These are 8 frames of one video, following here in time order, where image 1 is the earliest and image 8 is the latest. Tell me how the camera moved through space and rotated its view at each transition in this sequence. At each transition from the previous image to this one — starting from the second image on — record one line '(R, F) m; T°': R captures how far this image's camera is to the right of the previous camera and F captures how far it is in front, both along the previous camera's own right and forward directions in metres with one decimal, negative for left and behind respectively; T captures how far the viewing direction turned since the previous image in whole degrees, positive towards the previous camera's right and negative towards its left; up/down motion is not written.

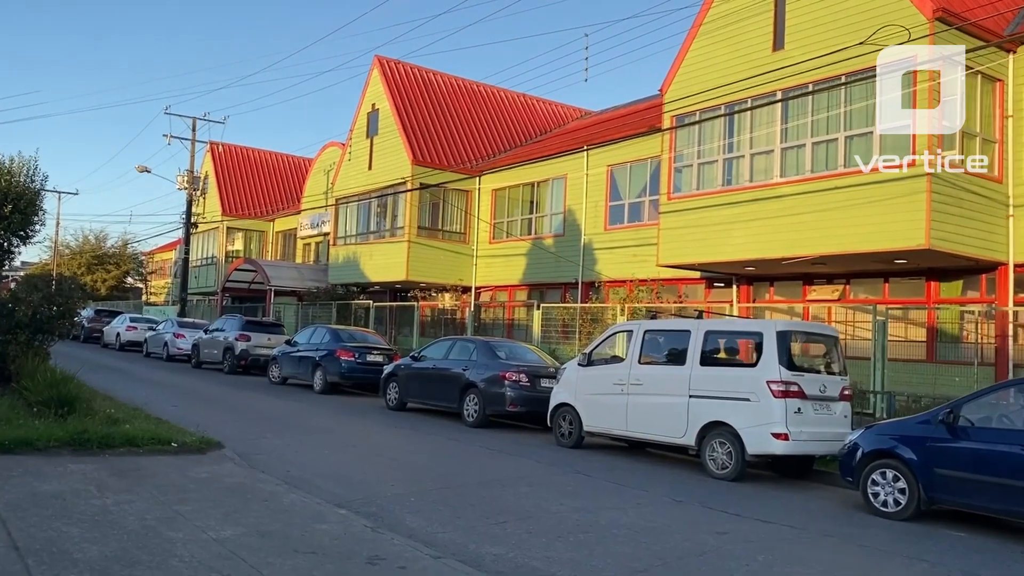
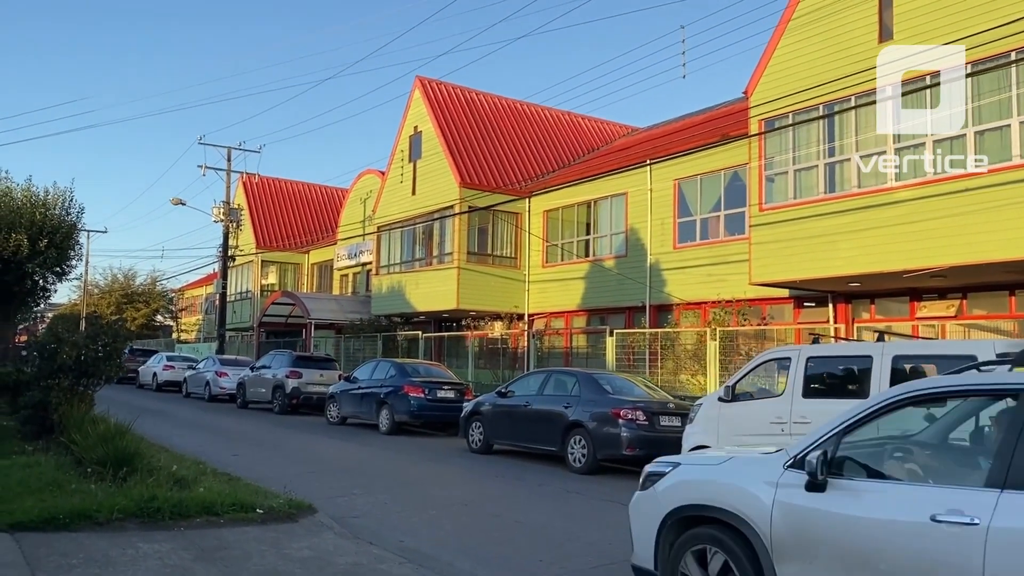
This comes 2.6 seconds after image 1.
(-1.2, +1.7) m; -1°
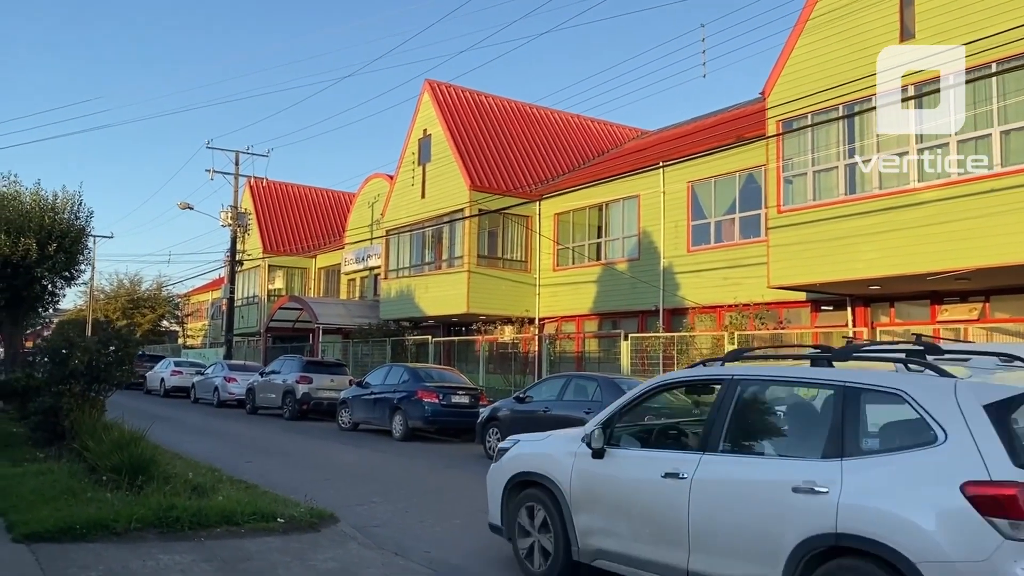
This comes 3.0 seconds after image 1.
(-0.2, +0.2) m; 0°
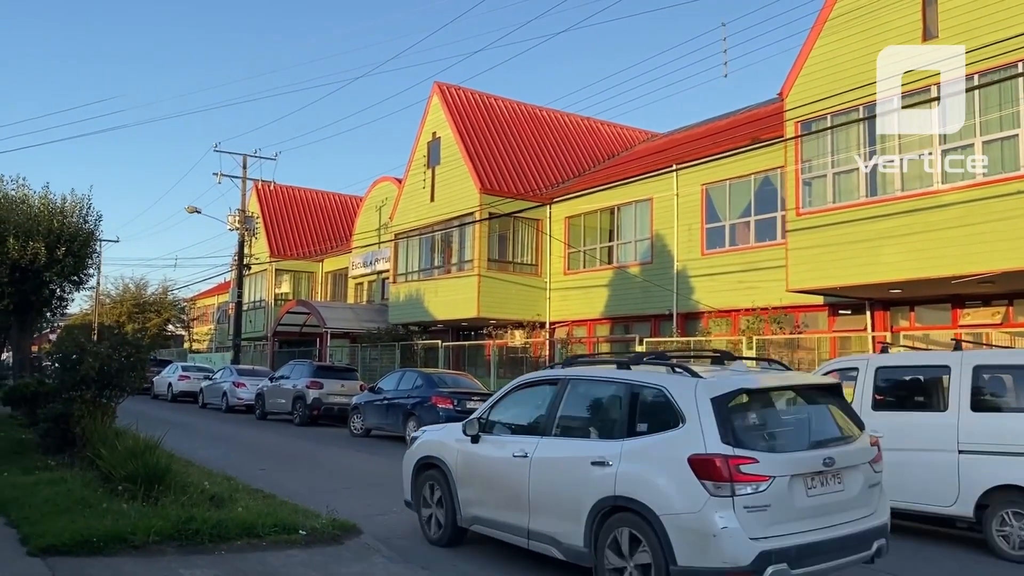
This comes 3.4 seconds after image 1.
(-0.2, +0.2) m; 0°
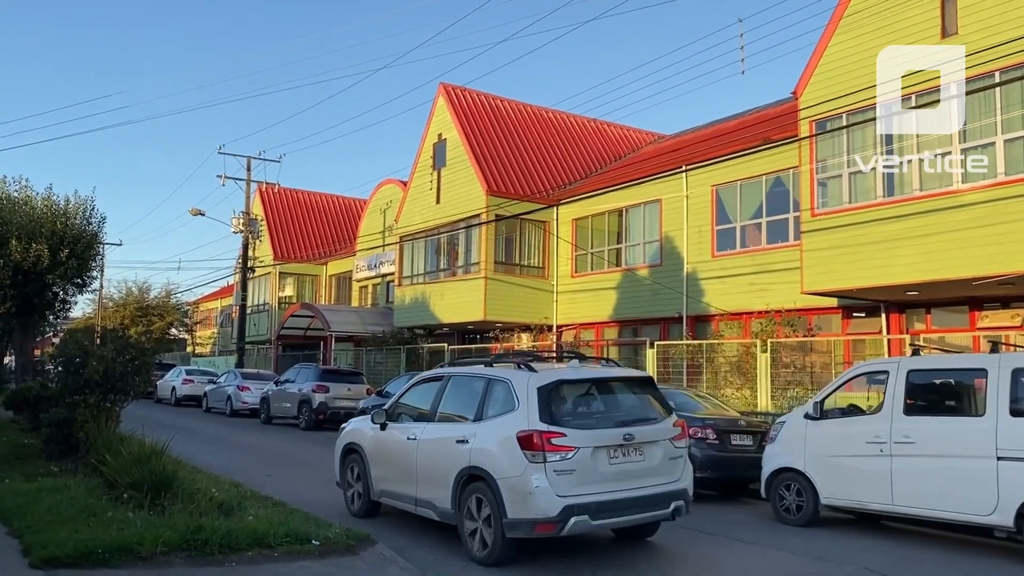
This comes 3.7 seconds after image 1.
(-0.2, +0.3) m; 0°
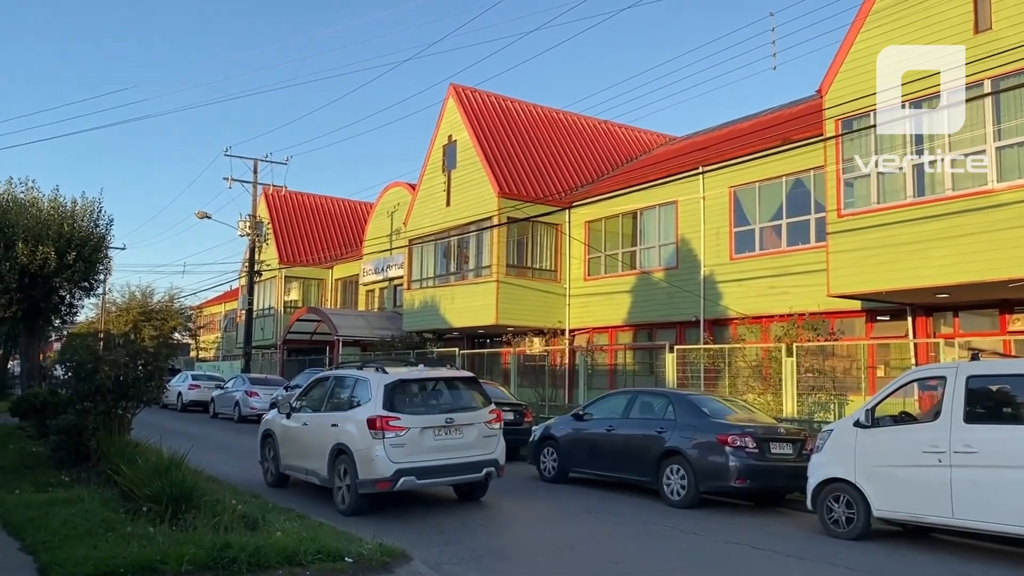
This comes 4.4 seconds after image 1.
(-0.3, +0.4) m; 0°
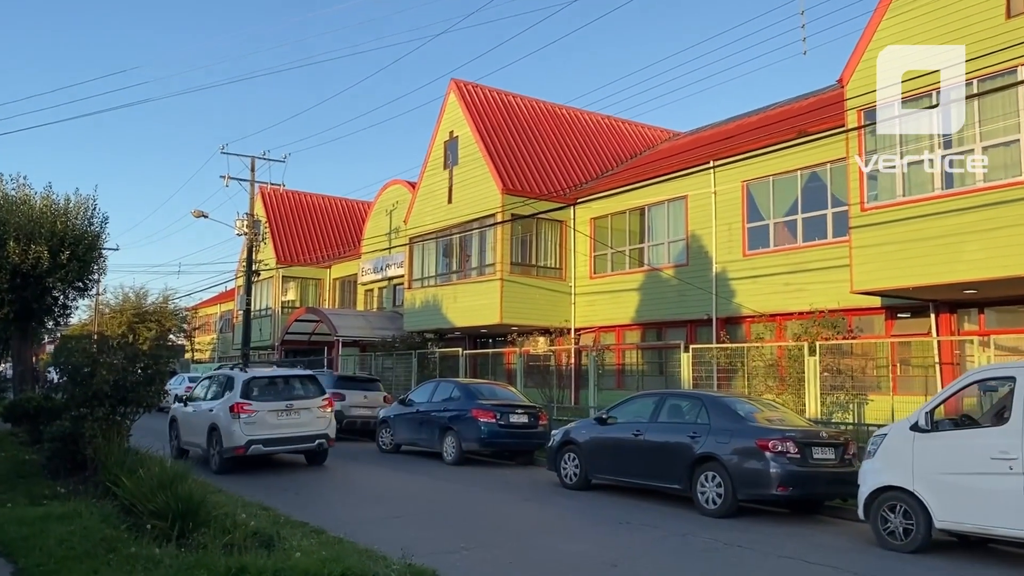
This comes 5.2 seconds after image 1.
(-0.3, +0.6) m; 0°
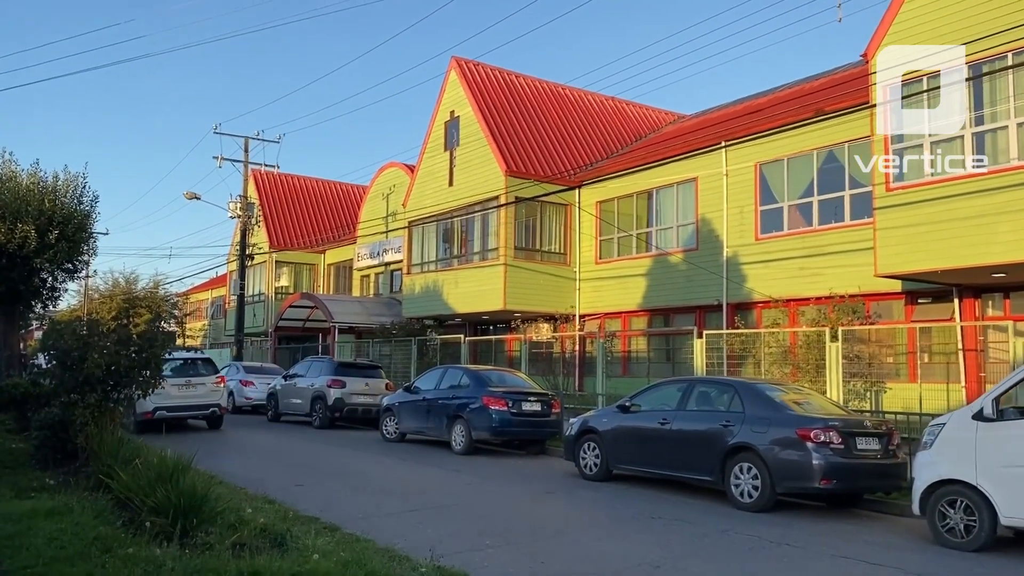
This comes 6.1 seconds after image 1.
(-0.3, +0.7) m; +1°
